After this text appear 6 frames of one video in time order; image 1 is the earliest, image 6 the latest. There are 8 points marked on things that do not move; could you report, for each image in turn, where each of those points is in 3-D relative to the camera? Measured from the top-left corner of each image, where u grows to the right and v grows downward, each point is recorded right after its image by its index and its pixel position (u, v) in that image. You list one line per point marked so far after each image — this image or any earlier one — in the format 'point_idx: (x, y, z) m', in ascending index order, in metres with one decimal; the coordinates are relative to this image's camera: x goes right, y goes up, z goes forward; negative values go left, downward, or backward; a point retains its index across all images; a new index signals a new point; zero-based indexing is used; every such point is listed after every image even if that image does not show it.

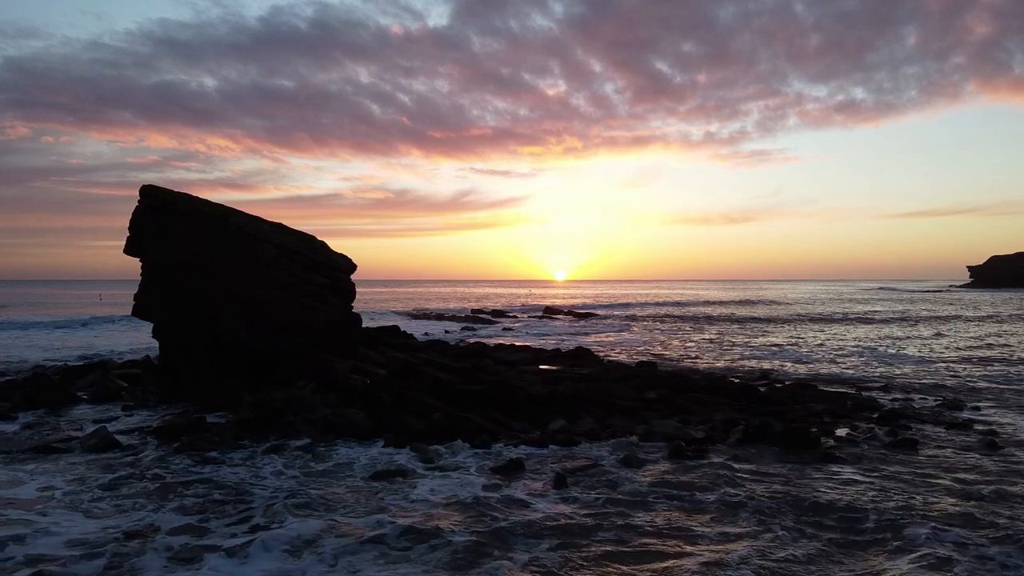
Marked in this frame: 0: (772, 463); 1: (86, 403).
0: (+3.0, -2.0, +12.3) m
1: (-7.0, -1.9, +17.5) m
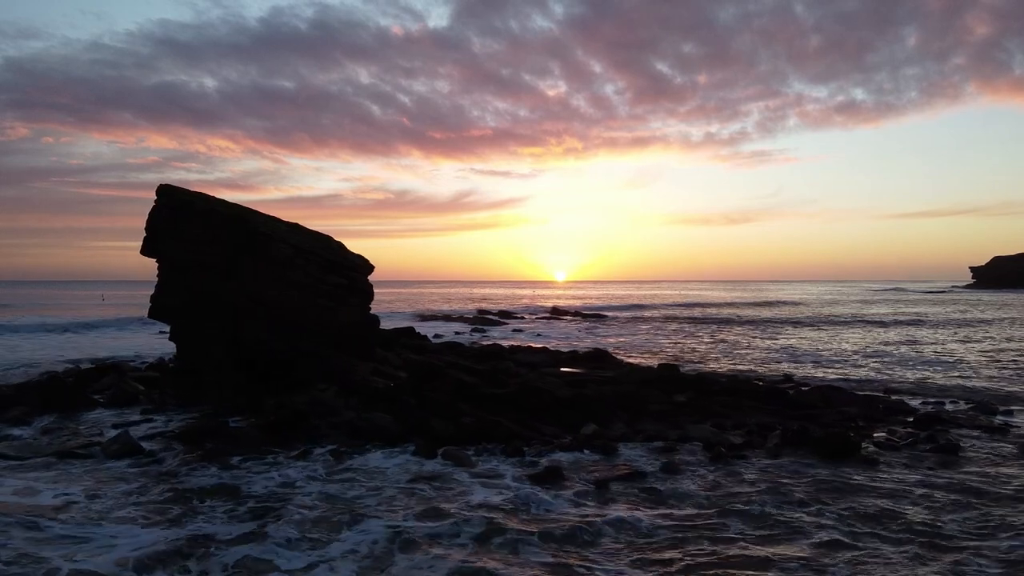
0: (+3.4, -2.0, +11.9) m
1: (-6.6, -1.9, +17.2) m
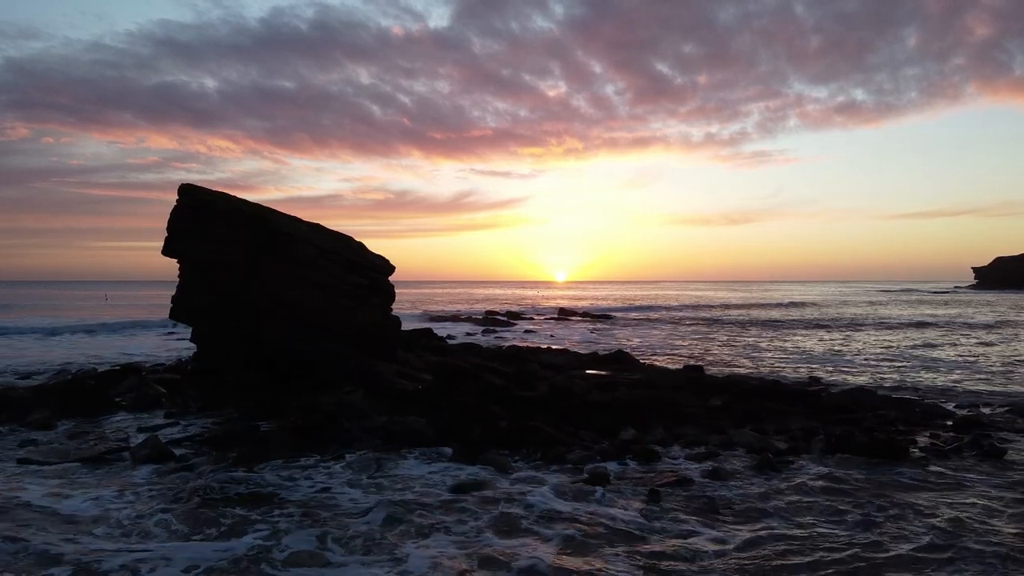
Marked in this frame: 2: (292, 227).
0: (+3.9, -2.0, +11.6) m
1: (-6.1, -1.9, +16.9) m
2: (-4.1, +1.1, +19.6) m
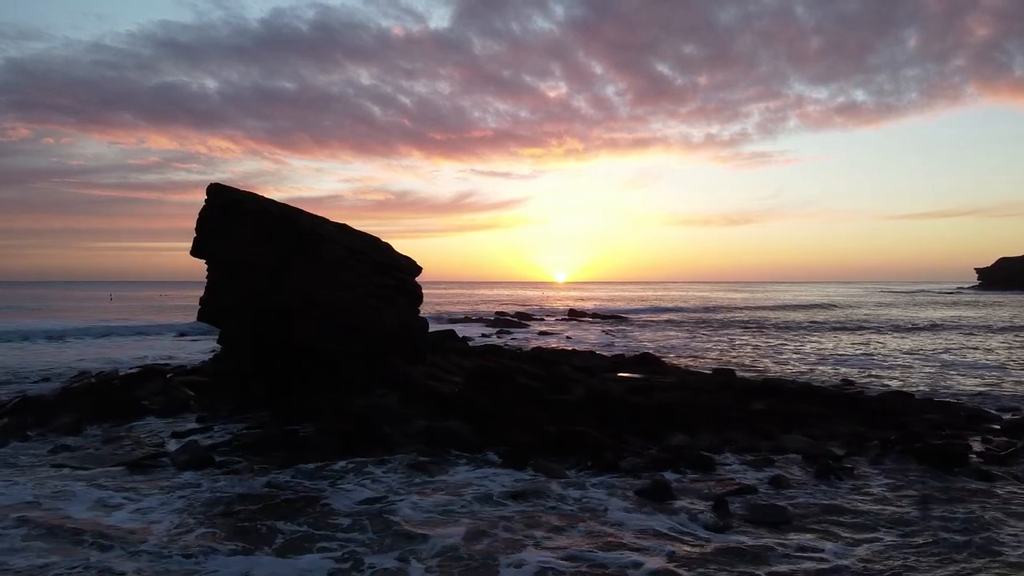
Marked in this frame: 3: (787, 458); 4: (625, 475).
0: (+4.4, -2.1, +11.3) m
1: (-5.6, -2.0, +16.6) m
2: (-3.5, +1.1, +19.3) m
3: (+3.2, -2.0, +12.2) m
4: (+1.2, -2.0, +11.1) m
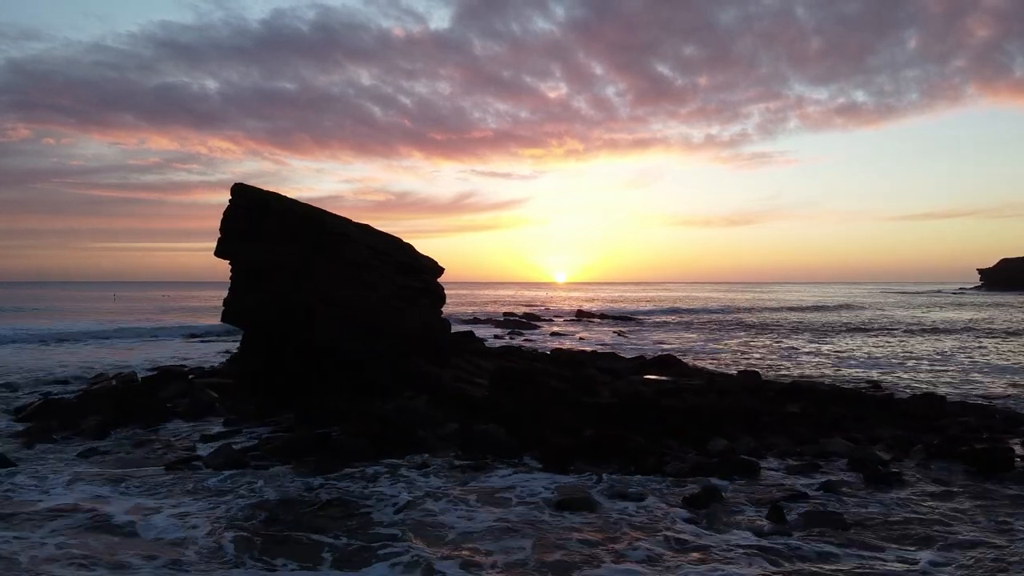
0: (+4.9, -2.1, +11.1) m
1: (-5.1, -2.0, +16.4) m
2: (-3.0, +1.1, +19.1) m
3: (+3.6, -2.0, +12.0) m
4: (+1.6, -2.0, +10.9) m
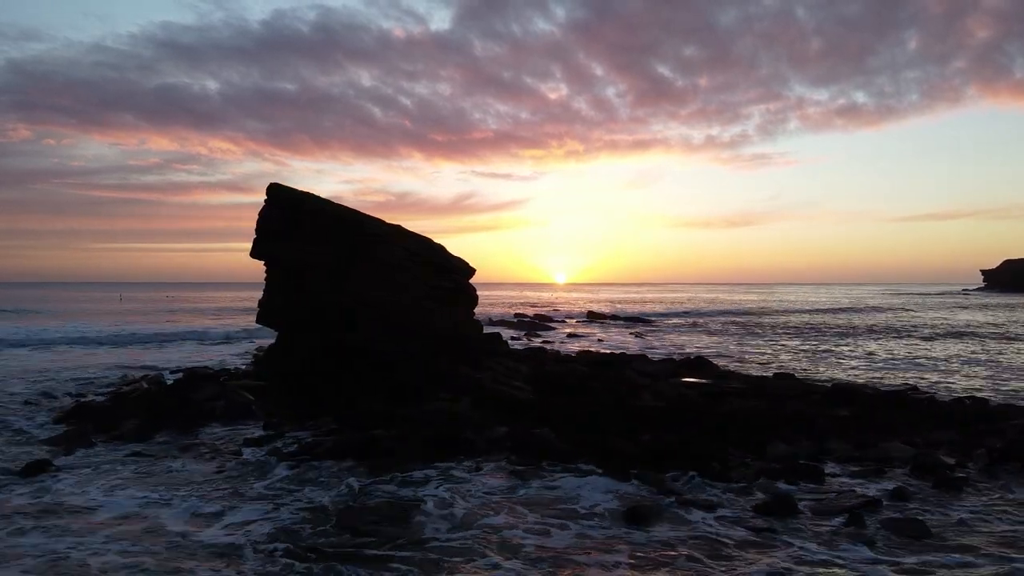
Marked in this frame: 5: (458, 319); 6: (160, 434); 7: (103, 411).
0: (+5.5, -2.1, +10.8) m
1: (-4.5, -2.0, +16.1) m
2: (-2.4, +1.1, +18.9) m
3: (+4.3, -2.0, +11.8) m
4: (+2.3, -2.0, +10.7) m
5: (-1.0, -0.6, +19.7) m
6: (-5.0, -2.1, +14.9) m
7: (-6.2, -1.9, +16.1) m
